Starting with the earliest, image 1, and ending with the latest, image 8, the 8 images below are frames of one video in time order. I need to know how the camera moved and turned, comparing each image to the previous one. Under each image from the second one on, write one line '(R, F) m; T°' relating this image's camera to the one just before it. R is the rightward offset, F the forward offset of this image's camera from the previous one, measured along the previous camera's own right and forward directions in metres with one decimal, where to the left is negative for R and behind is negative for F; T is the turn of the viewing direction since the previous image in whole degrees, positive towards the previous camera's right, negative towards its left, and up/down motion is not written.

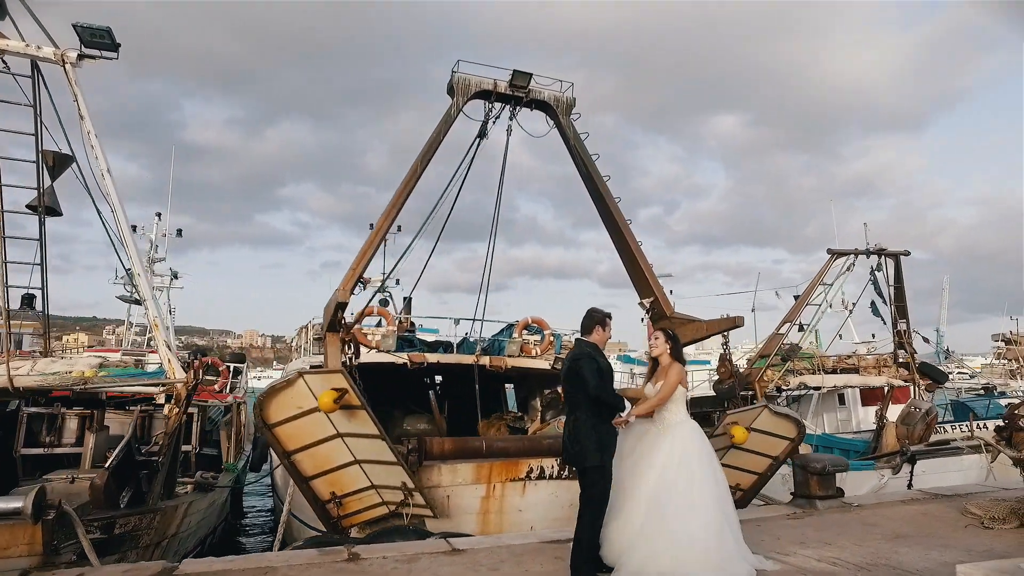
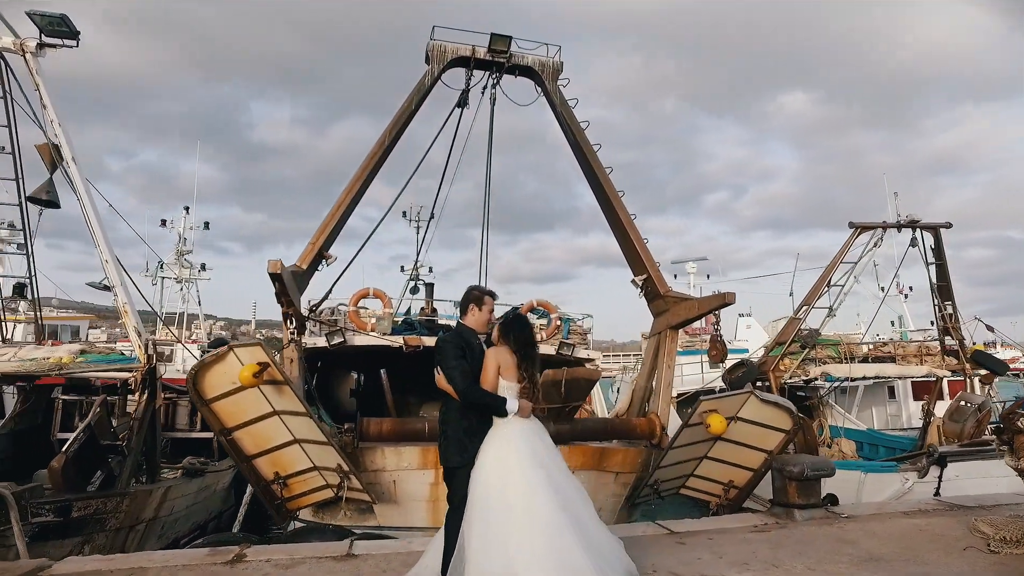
(+1.2, +0.6) m; -7°
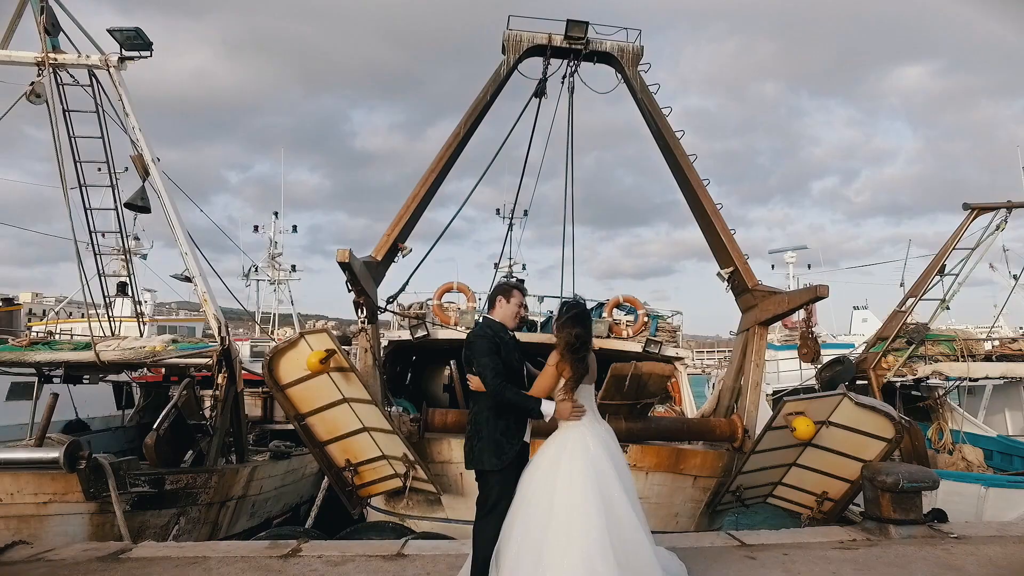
(+0.3, +0.2) m; -9°
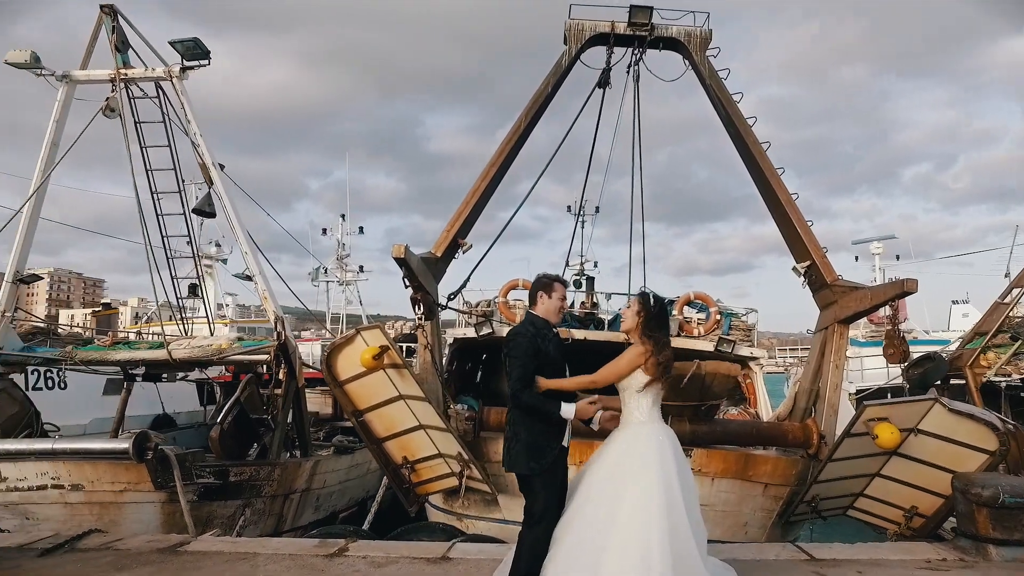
(+0.2, +0.2) m; -7°
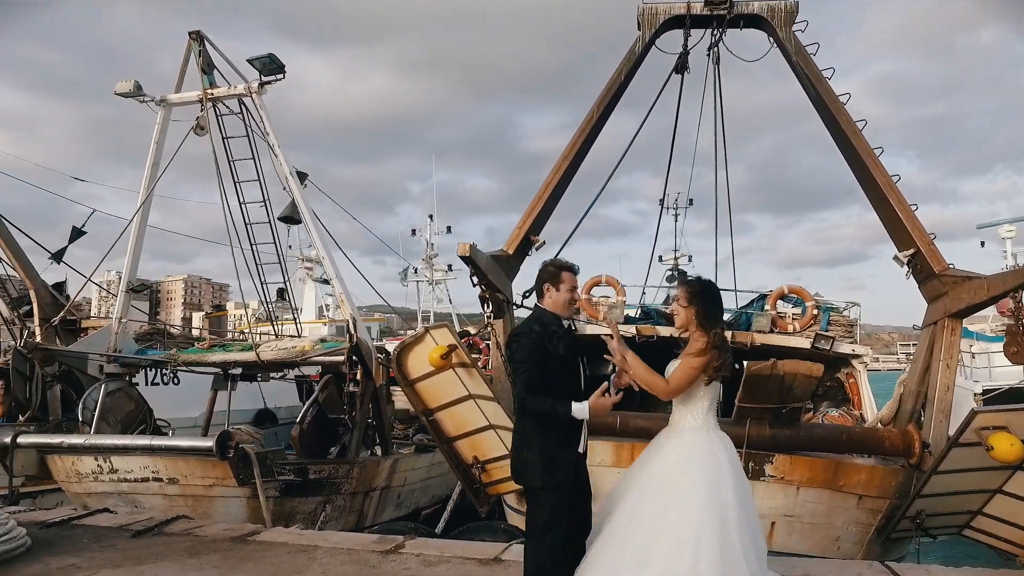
(+0.3, +0.1) m; -9°
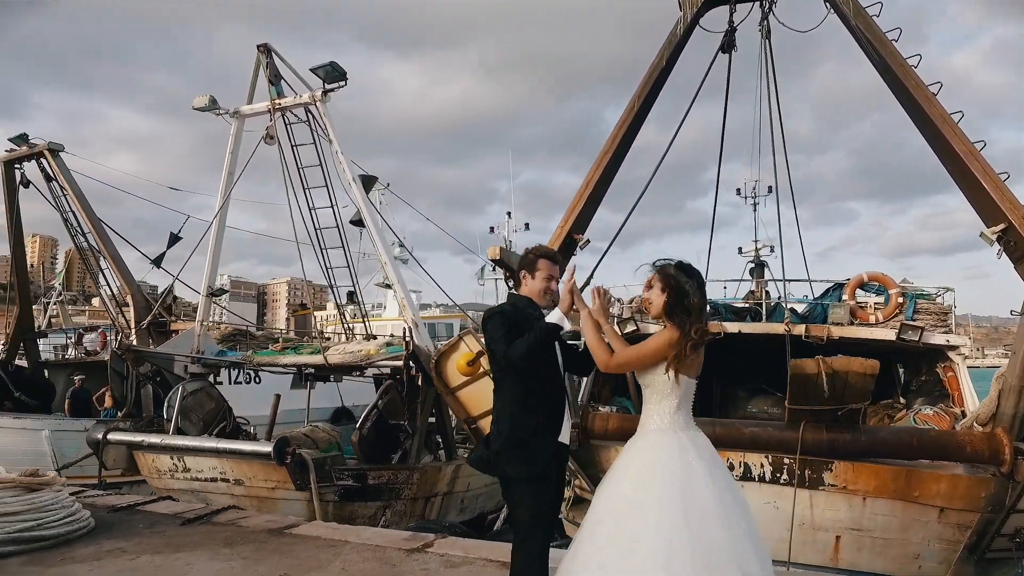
(+0.4, +0.2) m; -8°
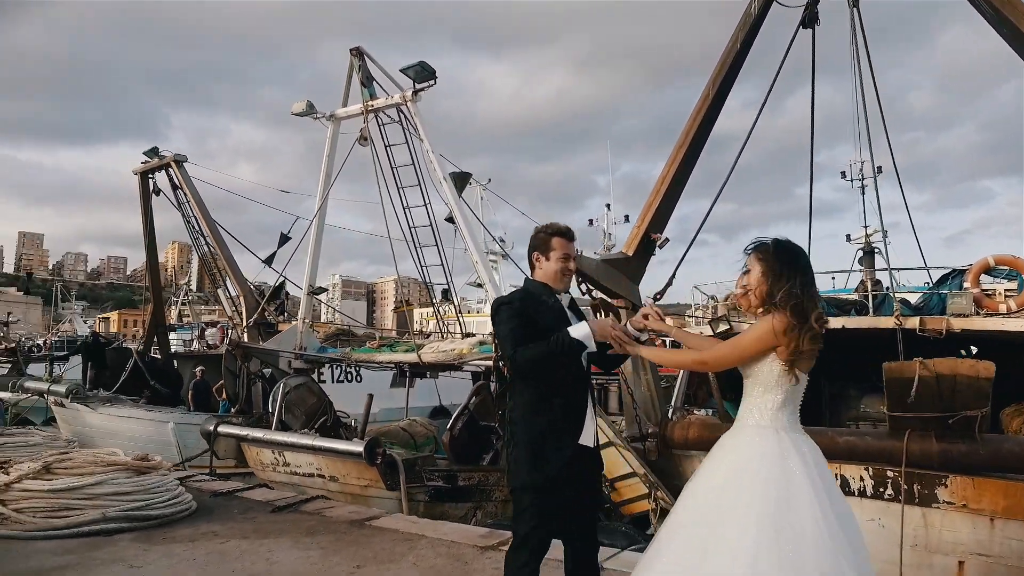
(+0.2, +0.1) m; -9°
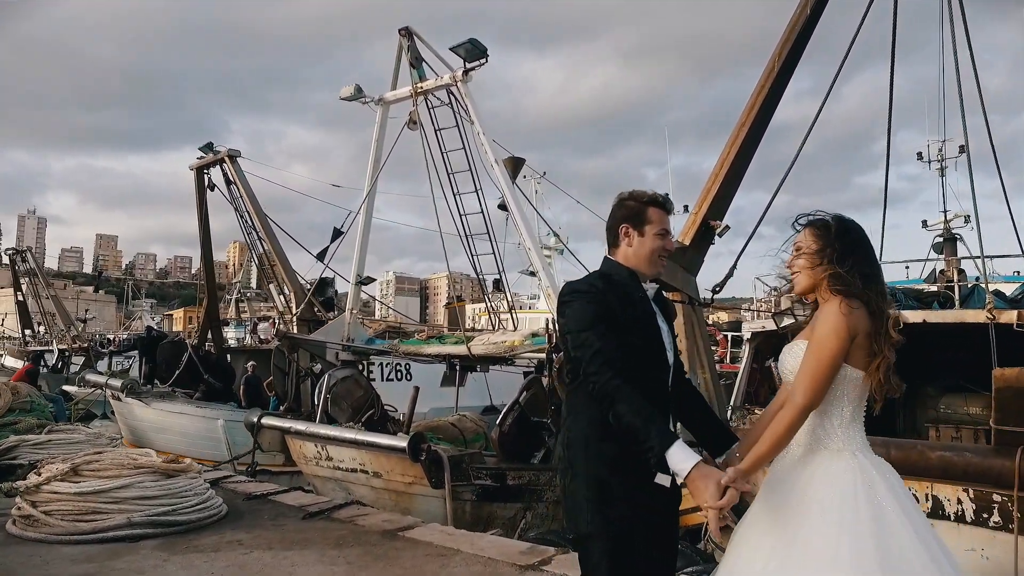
(+0.1, +0.4) m; -5°
